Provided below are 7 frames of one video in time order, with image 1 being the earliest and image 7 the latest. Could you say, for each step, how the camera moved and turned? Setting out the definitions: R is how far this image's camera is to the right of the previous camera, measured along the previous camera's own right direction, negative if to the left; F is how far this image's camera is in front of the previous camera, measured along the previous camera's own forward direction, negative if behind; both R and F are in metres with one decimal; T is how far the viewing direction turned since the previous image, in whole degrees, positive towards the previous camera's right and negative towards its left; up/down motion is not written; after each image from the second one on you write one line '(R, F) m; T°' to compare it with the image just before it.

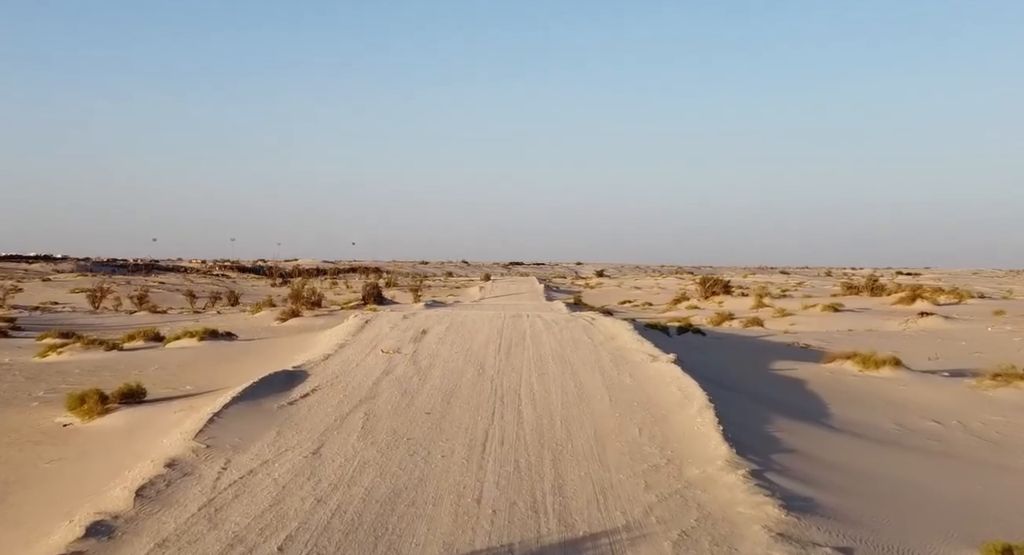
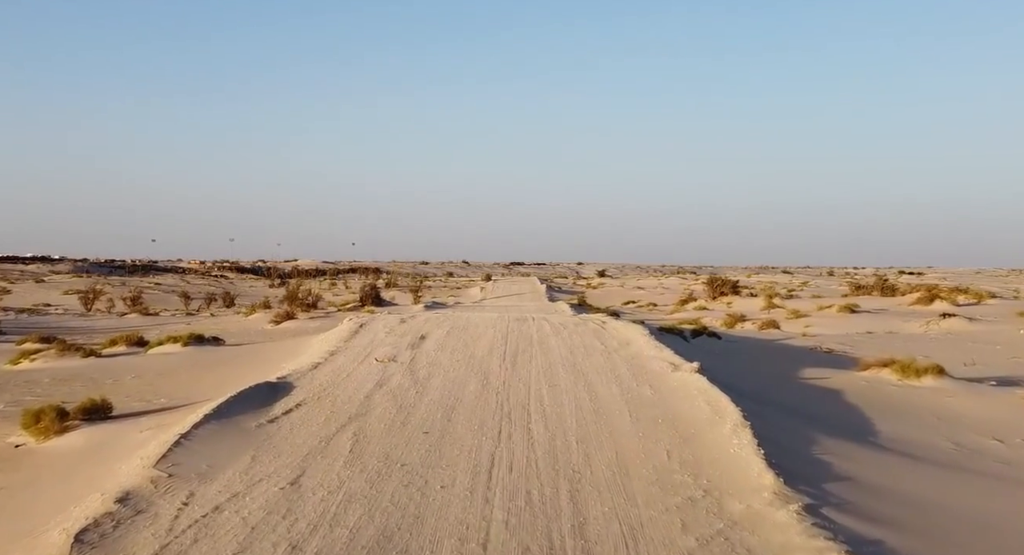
(-0.1, +1.5) m; 0°
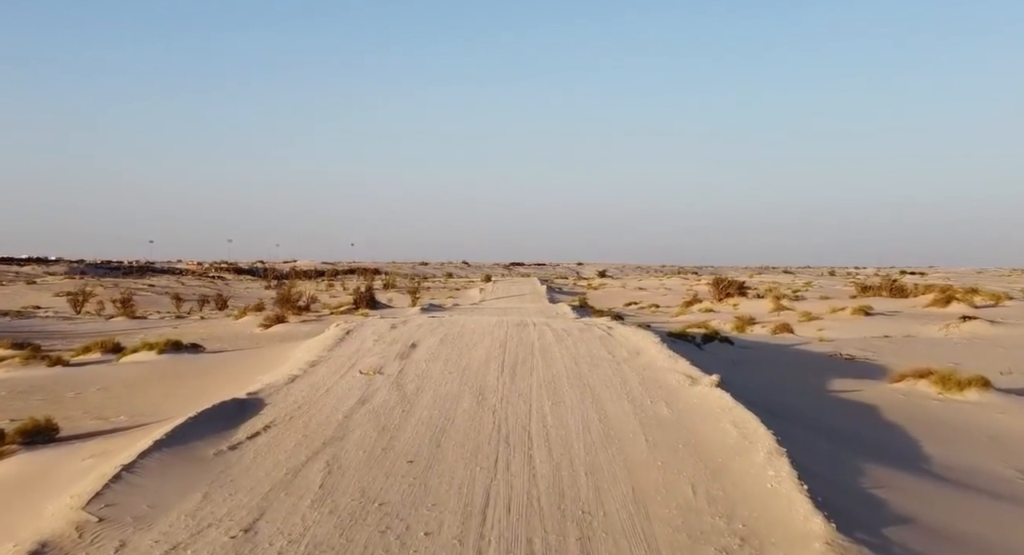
(0.0, +1.5) m; 0°
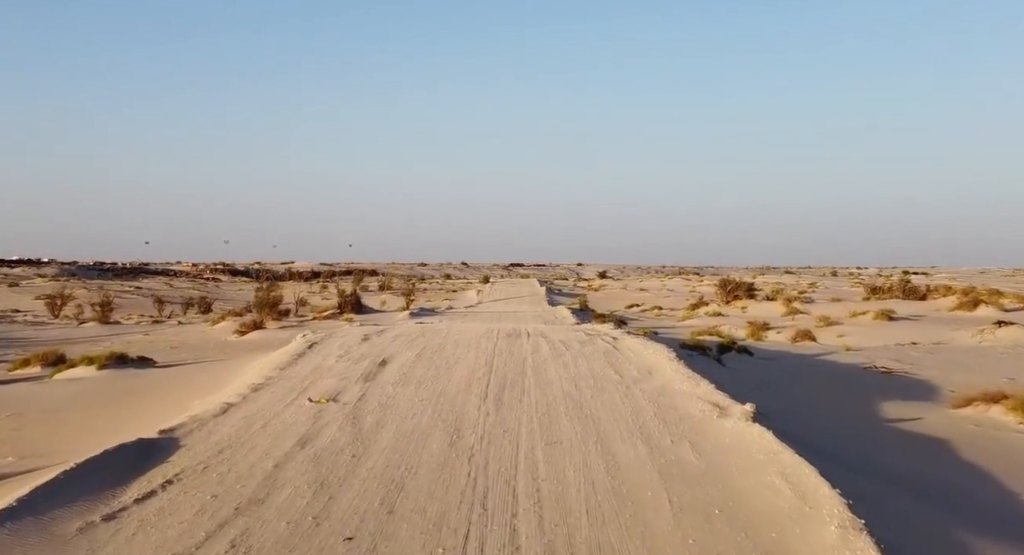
(+0.2, +2.5) m; 0°
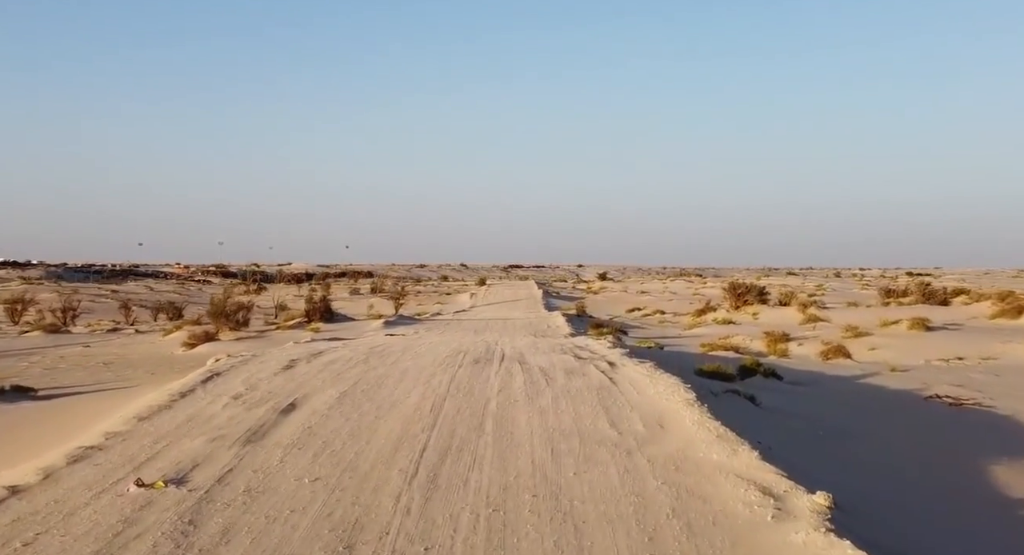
(+0.5, +3.9) m; 0°
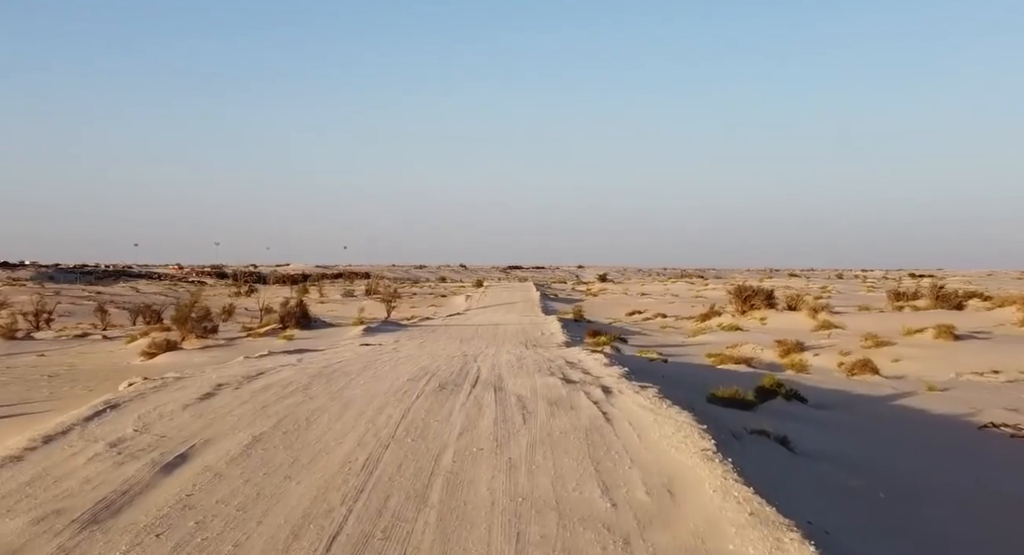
(+0.4, +2.4) m; 0°
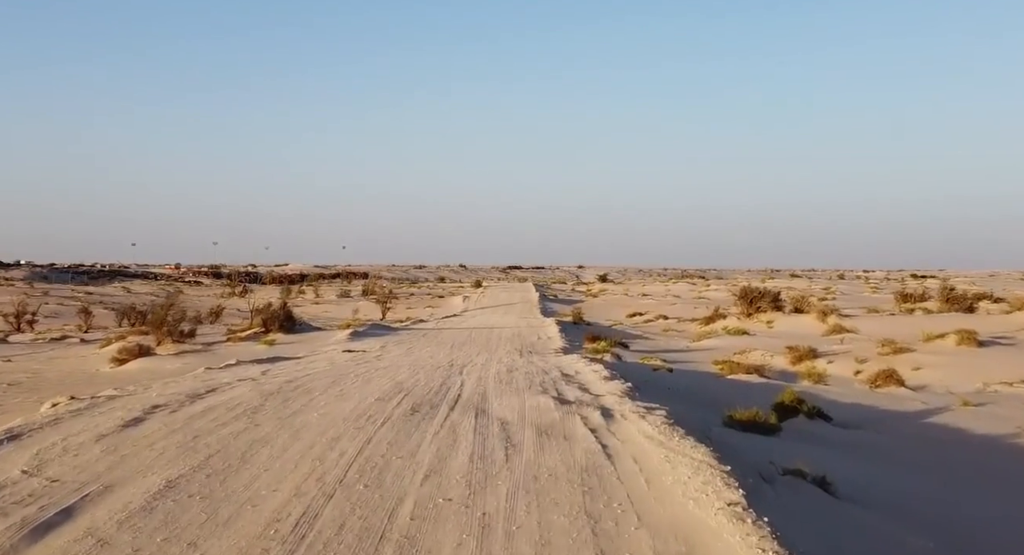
(+0.2, +1.6) m; 0°
